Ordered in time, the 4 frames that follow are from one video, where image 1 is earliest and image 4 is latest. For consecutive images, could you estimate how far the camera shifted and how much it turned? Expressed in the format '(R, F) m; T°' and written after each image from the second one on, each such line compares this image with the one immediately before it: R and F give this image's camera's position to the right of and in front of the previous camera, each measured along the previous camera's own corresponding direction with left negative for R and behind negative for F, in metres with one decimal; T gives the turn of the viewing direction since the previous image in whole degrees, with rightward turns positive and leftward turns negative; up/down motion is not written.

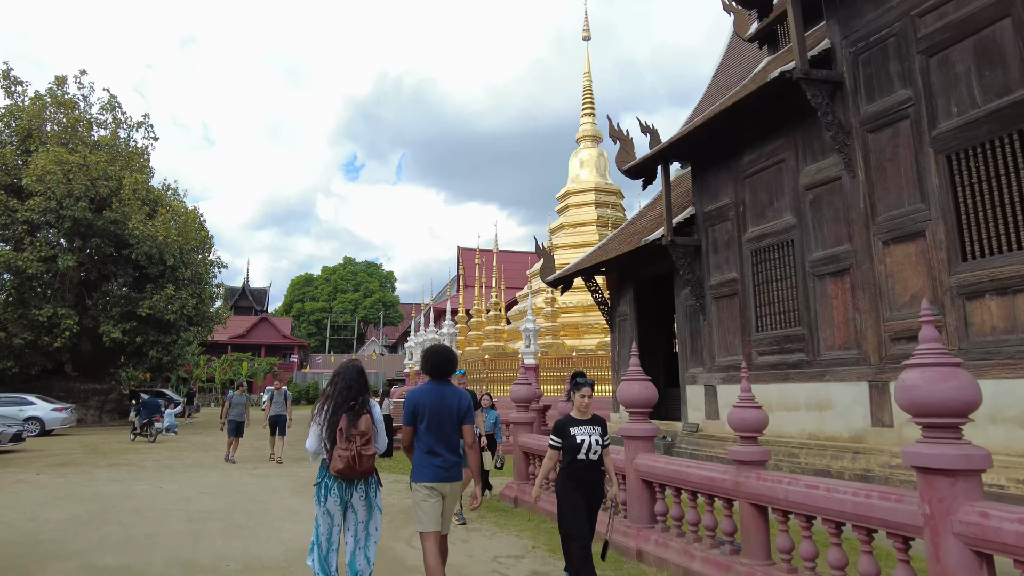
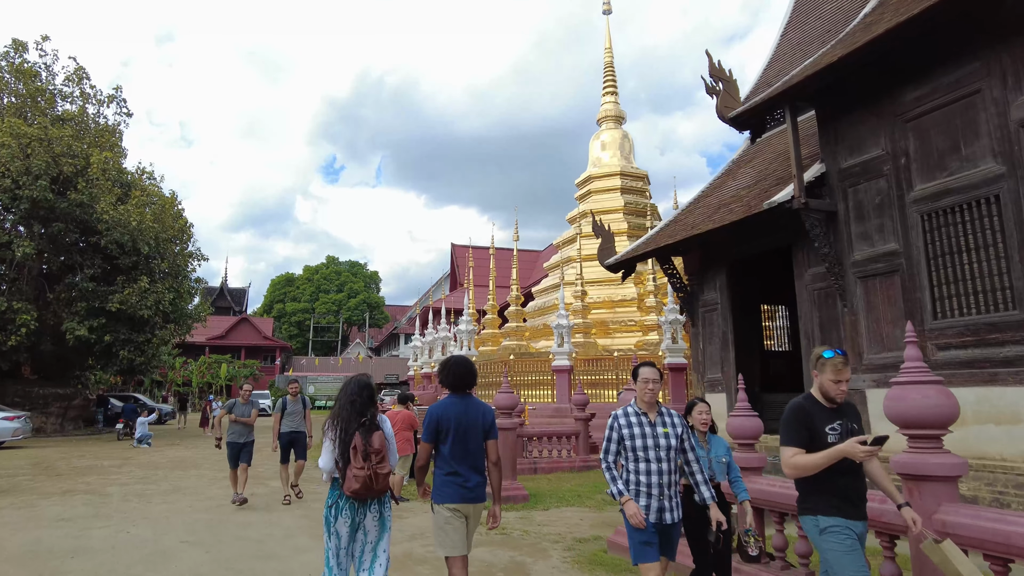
(-1.1, +2.0) m; +2°
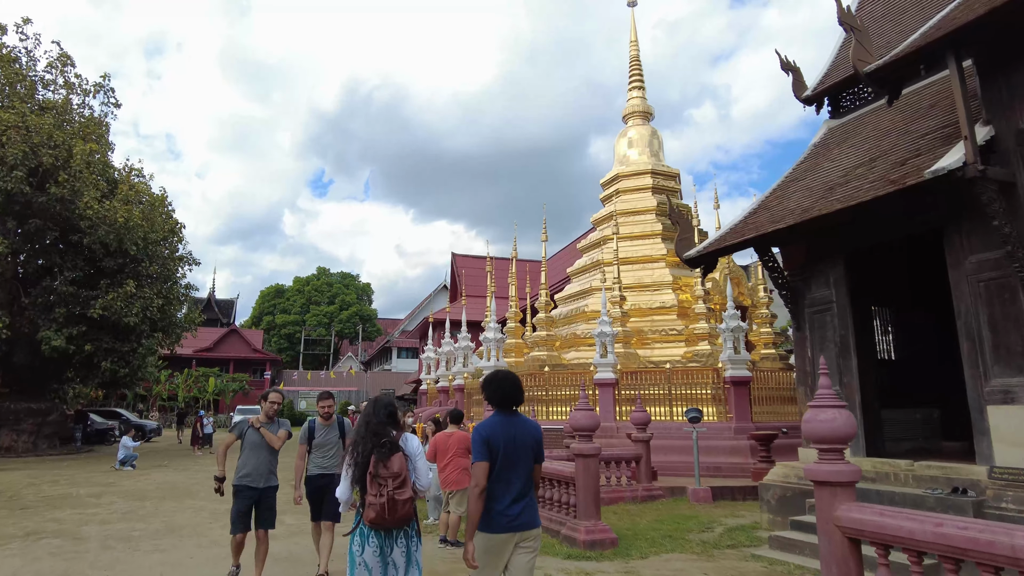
(-0.9, +1.5) m; +1°
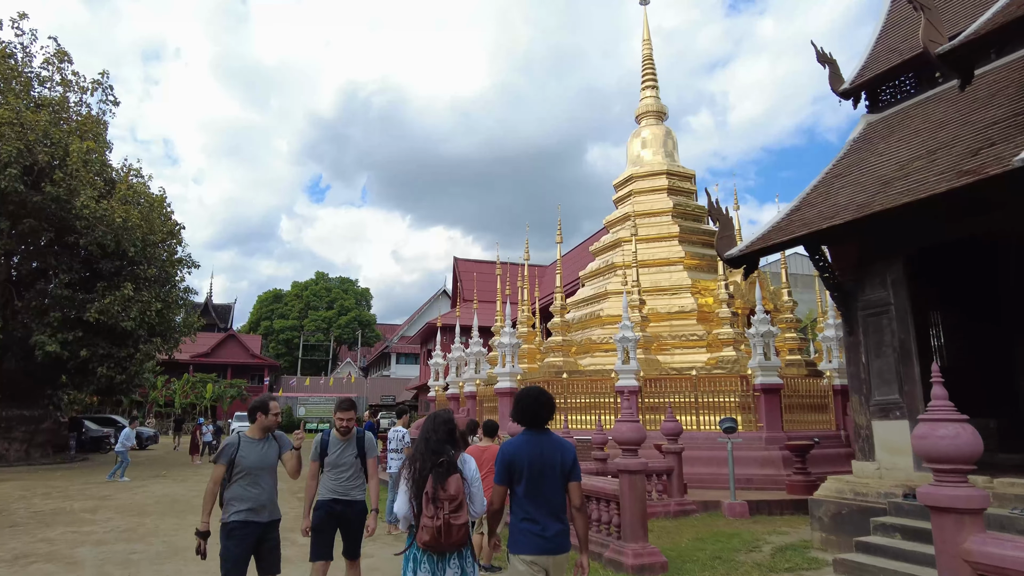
(-0.4, +0.5) m; 0°
